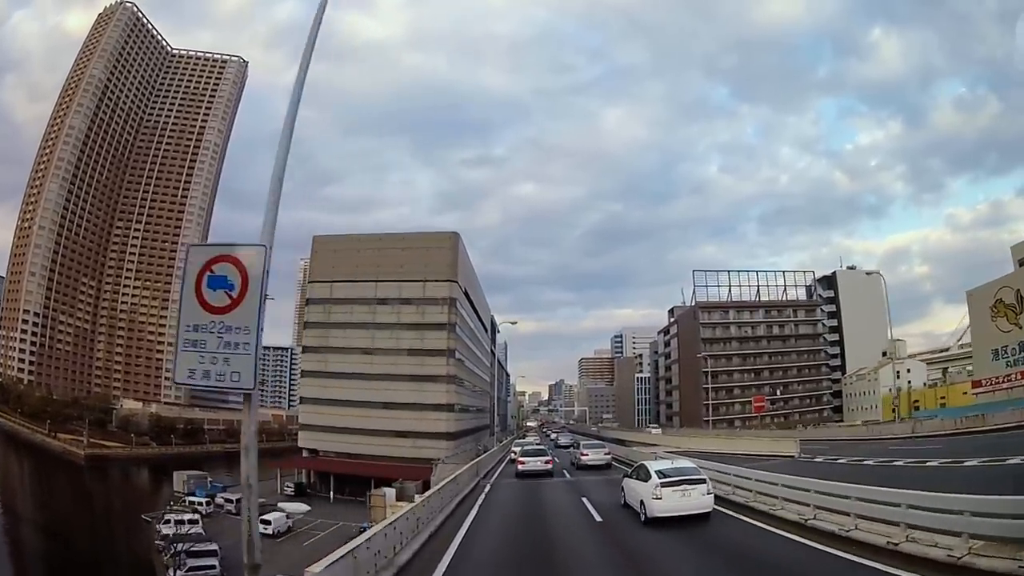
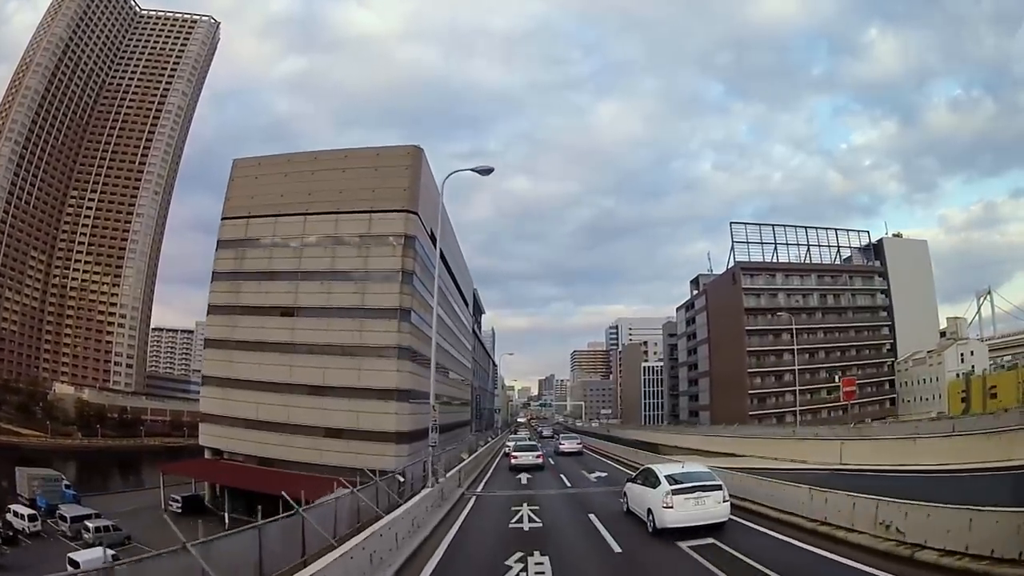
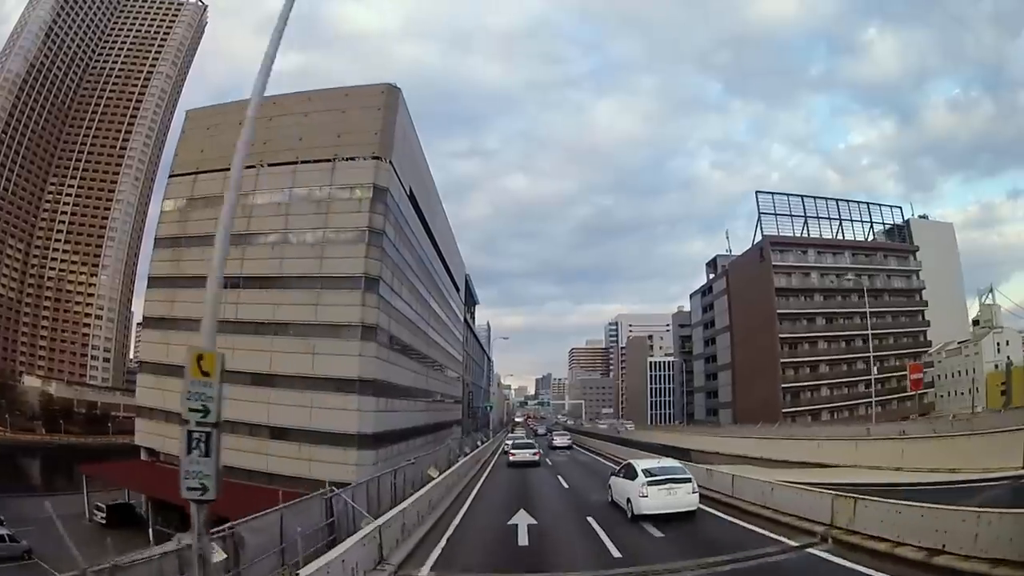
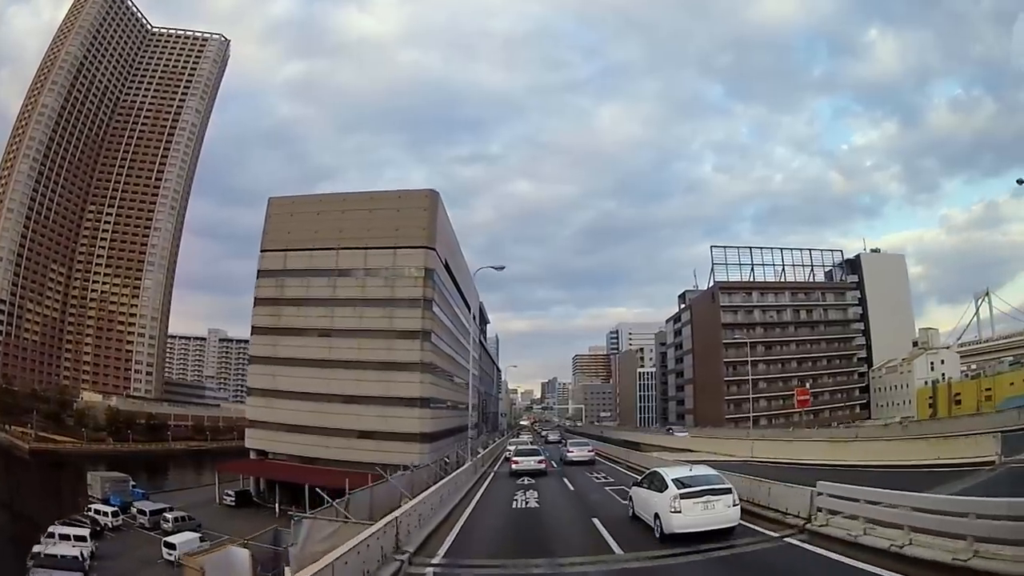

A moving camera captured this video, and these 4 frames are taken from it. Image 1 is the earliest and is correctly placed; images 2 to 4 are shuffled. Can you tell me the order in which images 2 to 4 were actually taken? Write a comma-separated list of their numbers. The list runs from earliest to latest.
4, 2, 3
